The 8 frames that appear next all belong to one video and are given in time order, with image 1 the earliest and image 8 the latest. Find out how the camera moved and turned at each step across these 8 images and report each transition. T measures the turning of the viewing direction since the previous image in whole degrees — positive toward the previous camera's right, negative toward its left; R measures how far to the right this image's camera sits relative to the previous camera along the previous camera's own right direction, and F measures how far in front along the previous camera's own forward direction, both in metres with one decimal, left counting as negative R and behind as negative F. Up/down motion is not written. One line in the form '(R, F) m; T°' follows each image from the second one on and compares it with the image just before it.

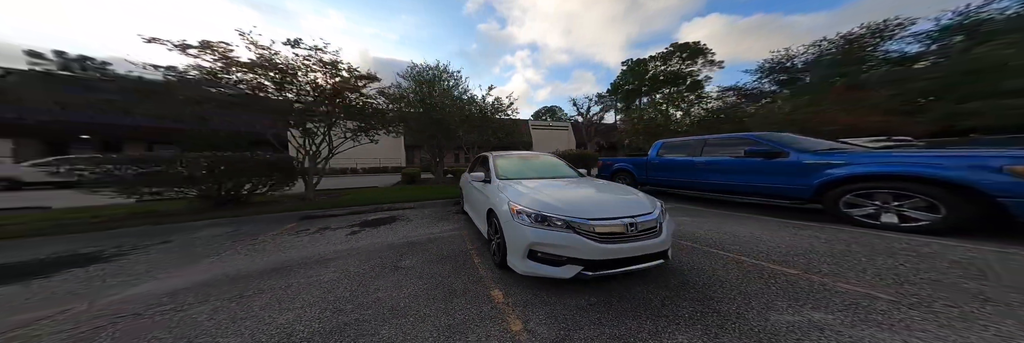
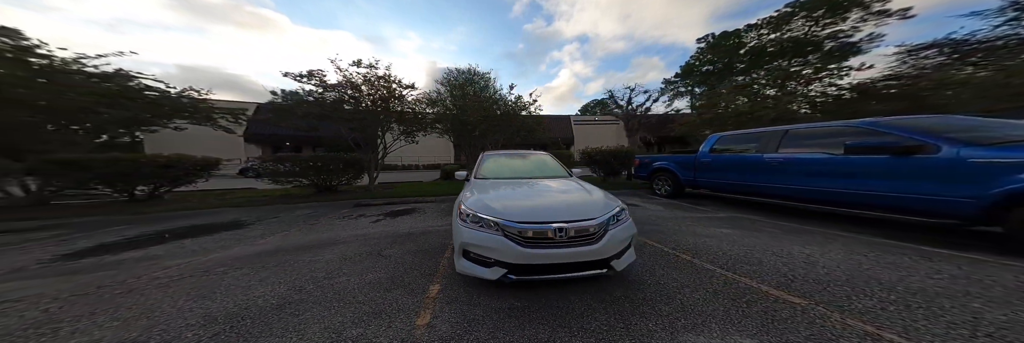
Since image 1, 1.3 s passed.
(+0.9, +0.1) m; -13°
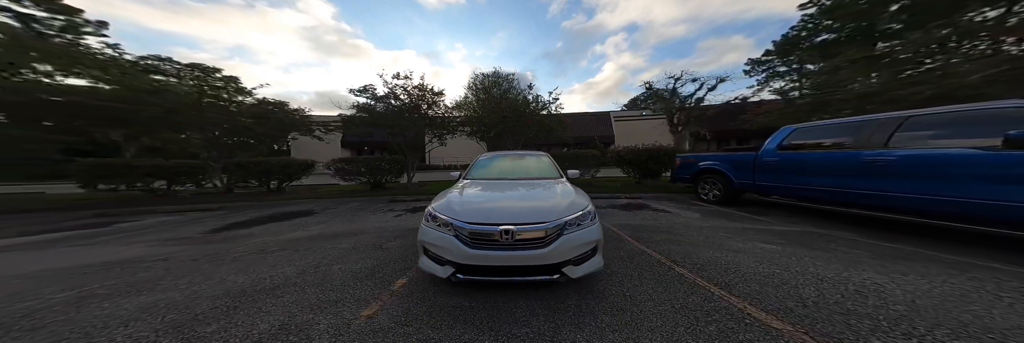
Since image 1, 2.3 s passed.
(+0.7, +0.1) m; -10°
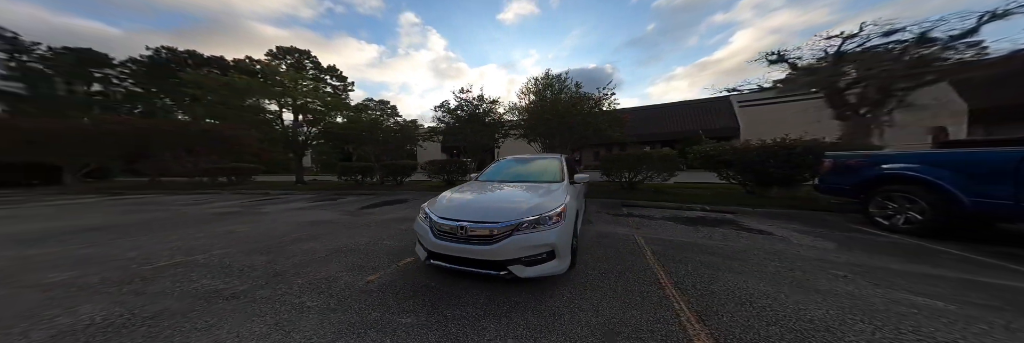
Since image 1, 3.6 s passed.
(+1.0, 0.0) m; -21°
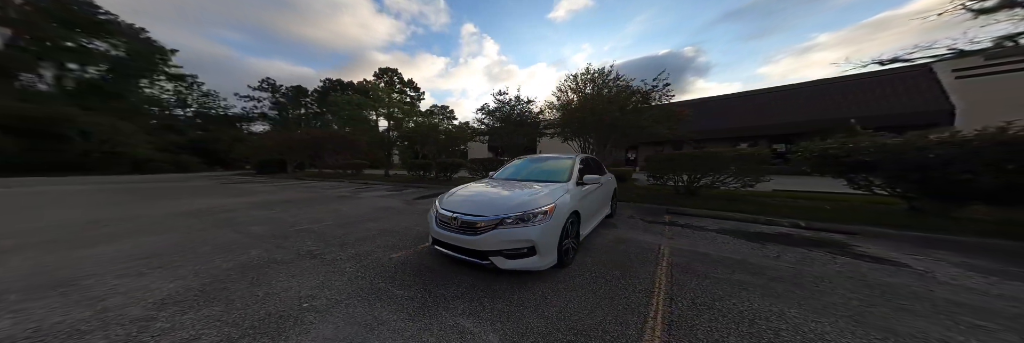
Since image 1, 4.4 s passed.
(+0.5, 0.0) m; -13°
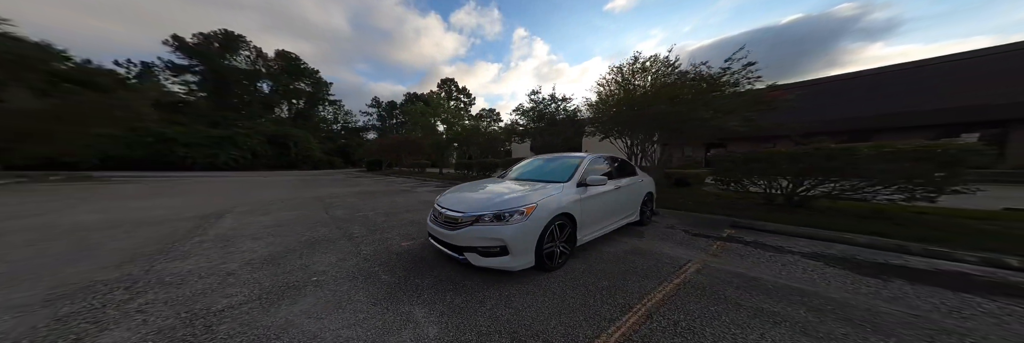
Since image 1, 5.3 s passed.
(+0.6, +0.1) m; -13°
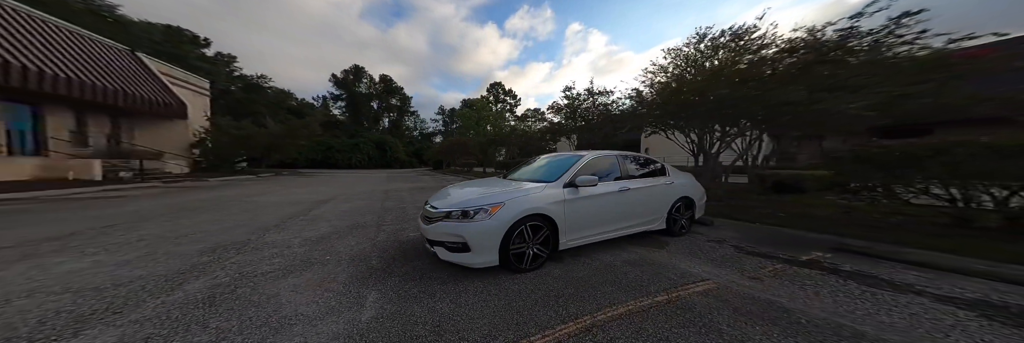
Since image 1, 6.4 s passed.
(+0.7, +0.1) m; -13°
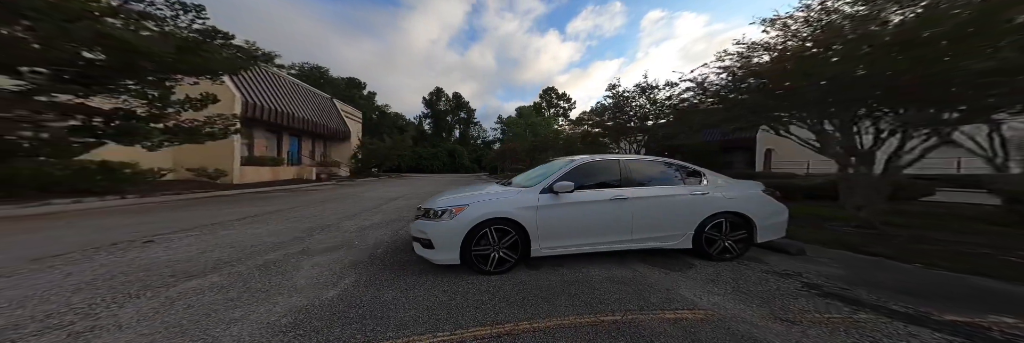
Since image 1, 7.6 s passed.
(+0.8, +0.1) m; -15°
